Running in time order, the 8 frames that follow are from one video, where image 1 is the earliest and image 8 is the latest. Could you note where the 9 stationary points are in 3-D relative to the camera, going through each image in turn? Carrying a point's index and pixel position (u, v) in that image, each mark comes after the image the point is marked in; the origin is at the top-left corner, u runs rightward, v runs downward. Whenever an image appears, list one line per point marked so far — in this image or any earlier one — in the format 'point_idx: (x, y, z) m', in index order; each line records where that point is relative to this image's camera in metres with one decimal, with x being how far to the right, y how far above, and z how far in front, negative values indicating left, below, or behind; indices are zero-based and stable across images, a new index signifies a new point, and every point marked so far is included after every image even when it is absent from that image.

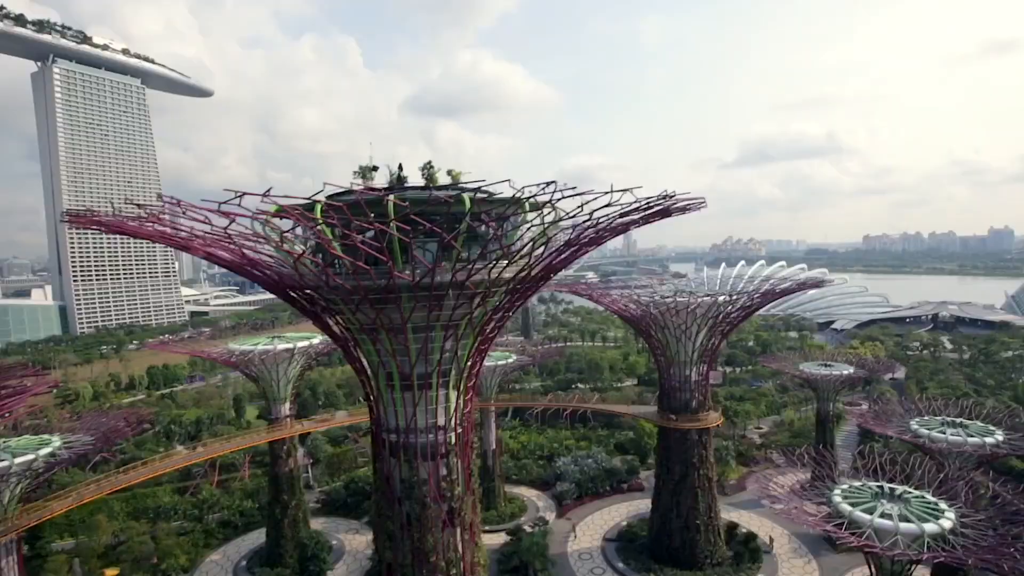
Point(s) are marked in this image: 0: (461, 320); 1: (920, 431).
0: (-1.0, -0.6, +10.8) m
1: (+12.6, -4.5, +17.6) m
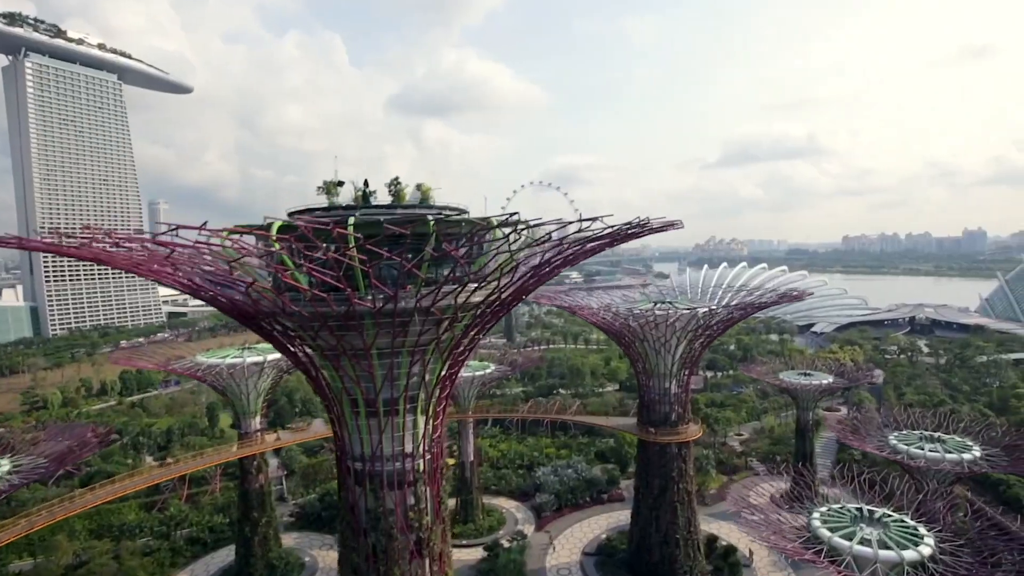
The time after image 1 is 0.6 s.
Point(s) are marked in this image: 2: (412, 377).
0: (-1.5, -1.0, +10.3) m
1: (+11.9, -4.9, +17.5) m
2: (-1.9, -1.7, +10.8) m
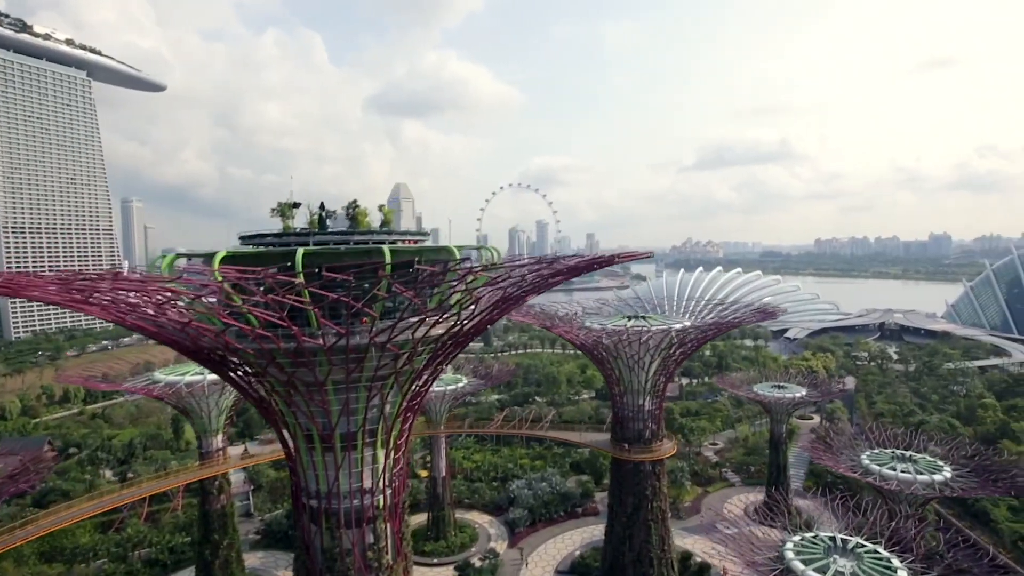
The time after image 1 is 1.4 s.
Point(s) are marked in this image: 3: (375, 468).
0: (-2.1, -1.5, +9.8) m
1: (+11.0, -5.5, +17.4) m
2: (-2.5, -2.2, +10.3) m
3: (-2.6, -3.4, +10.7) m
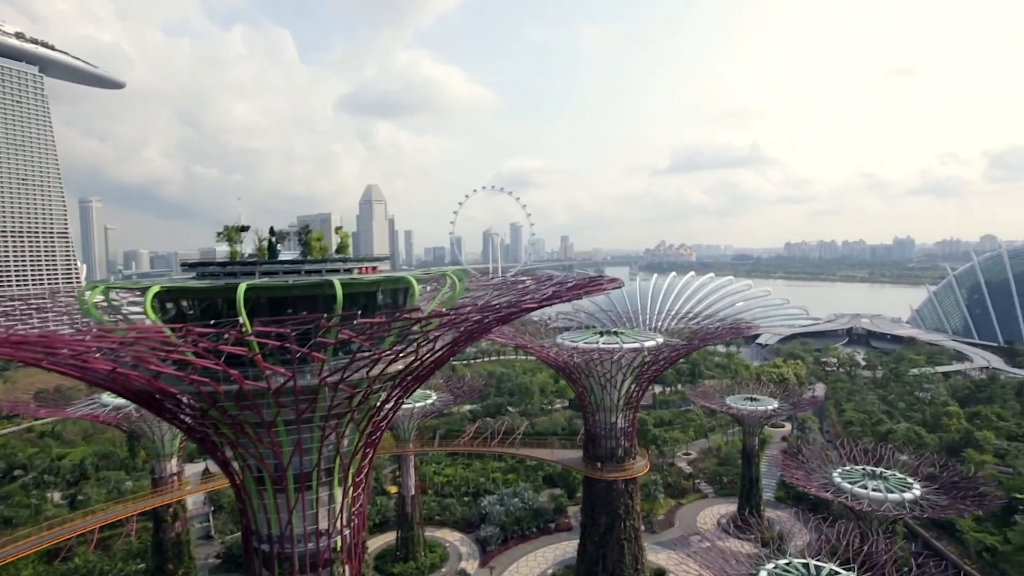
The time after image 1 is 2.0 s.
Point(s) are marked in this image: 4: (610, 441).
0: (-2.7, -2.1, +9.2) m
1: (+10.1, -6.0, +17.3) m
2: (-3.1, -2.7, +9.6) m
3: (-3.2, -3.9, +10.1) m
4: (+3.4, -5.3, +19.9) m
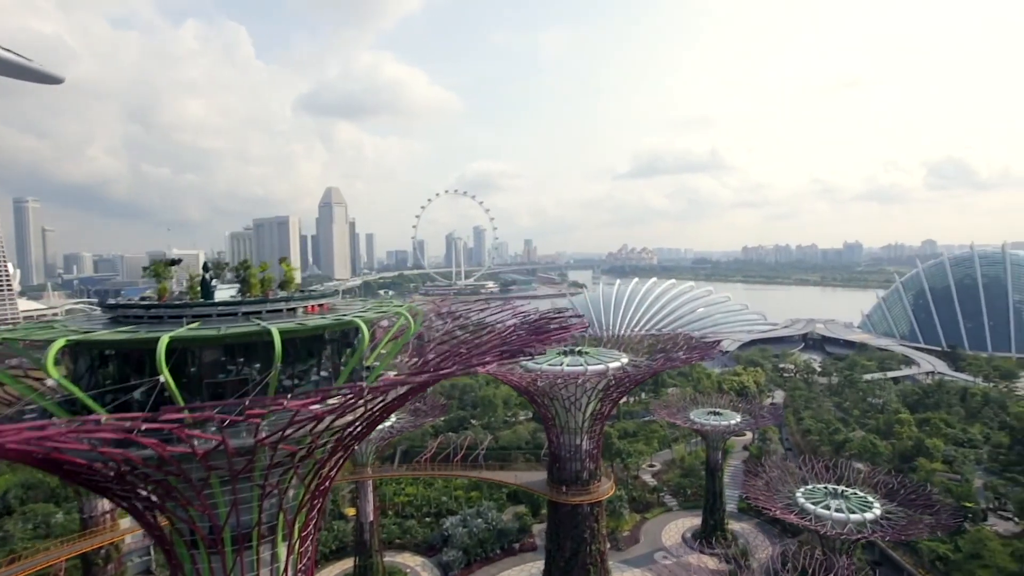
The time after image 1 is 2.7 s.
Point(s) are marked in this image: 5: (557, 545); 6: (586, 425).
0: (-3.3, -2.7, +8.3) m
1: (+8.9, -6.6, +17.3) m
2: (-3.8, -3.3, +8.8) m
3: (-3.8, -4.5, +9.2) m
4: (+2.1, -6.0, +19.4) m
5: (+1.5, -8.7, +19.2) m
6: (+2.5, -4.6, +19.3) m
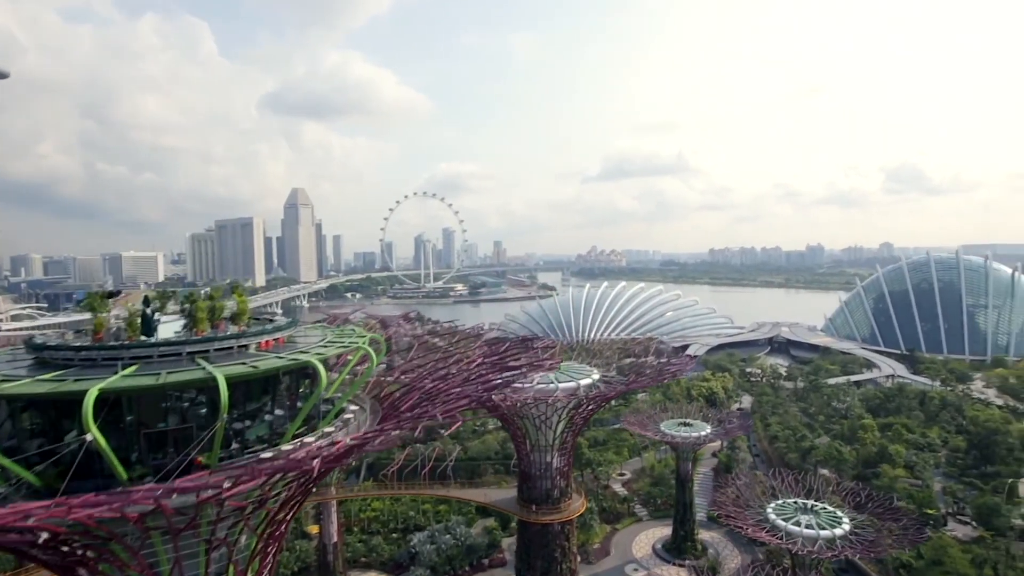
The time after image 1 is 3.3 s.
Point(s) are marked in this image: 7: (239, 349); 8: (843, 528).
0: (-3.8, -3.2, +7.7) m
1: (+8.0, -7.1, +17.3) m
2: (-4.2, -3.8, +8.1) m
3: (-4.3, -5.0, +8.6) m
4: (+1.1, -6.5, +19.0) m
5: (+0.5, -9.2, +18.8) m
6: (+1.5, -5.1, +18.9) m
7: (-4.2, -0.9, +8.7) m
8: (+9.8, -7.1, +16.9) m
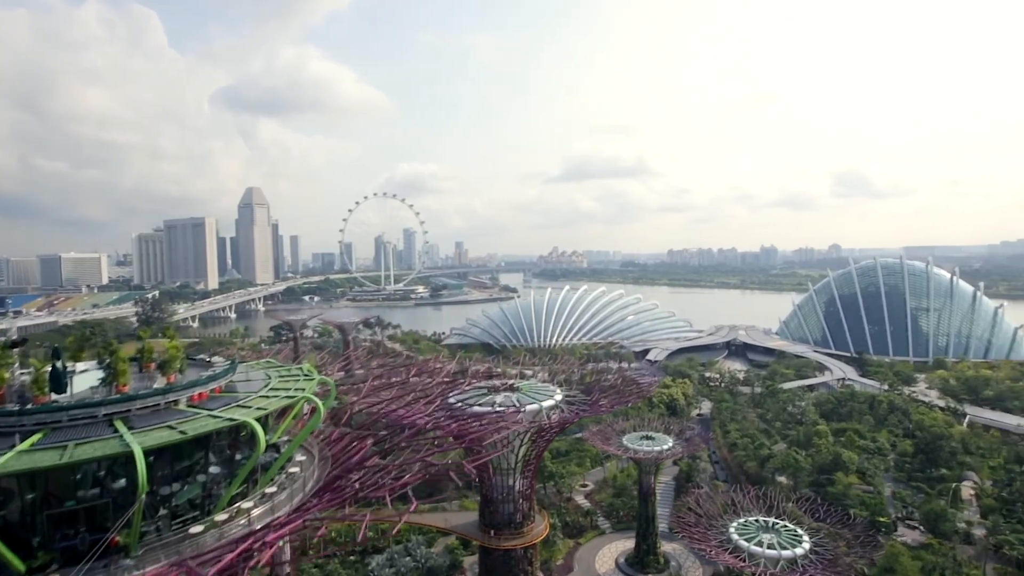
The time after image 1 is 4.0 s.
0: (-4.3, -3.8, +6.9) m
1: (+6.9, -7.7, +17.2) m
2: (-4.7, -4.4, +7.3) m
3: (-4.9, -5.6, +7.7) m
4: (-0.1, -7.1, +18.5) m
5: (-0.7, -9.8, +18.3) m
6: (+0.2, -5.7, +18.5) m
7: (-4.7, -1.5, +7.9) m
8: (+8.7, -7.7, +16.9) m
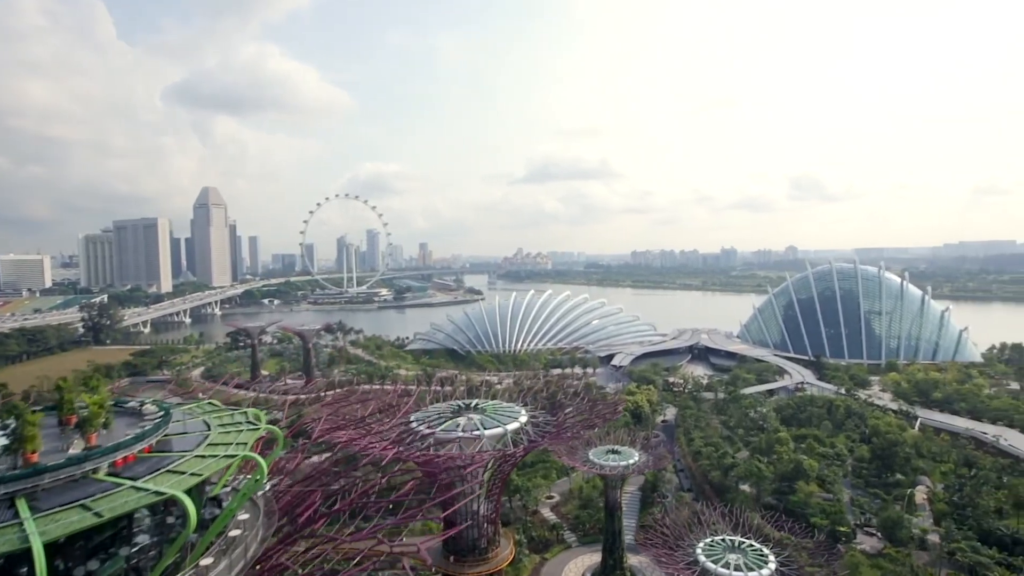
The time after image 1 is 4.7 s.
0: (-4.7, -4.4, +6.1) m
1: (+5.8, -8.3, +17.0) m
2: (-5.2, -5.0, +6.4) m
3: (-5.3, -6.2, +6.9) m
4: (-1.2, -7.7, +17.9) m
5: (-1.8, -10.4, +17.7) m
6: (-0.9, -6.3, +17.9) m
7: (-5.2, -2.1, +7.1) m
8: (+7.6, -8.2, +16.9) m
